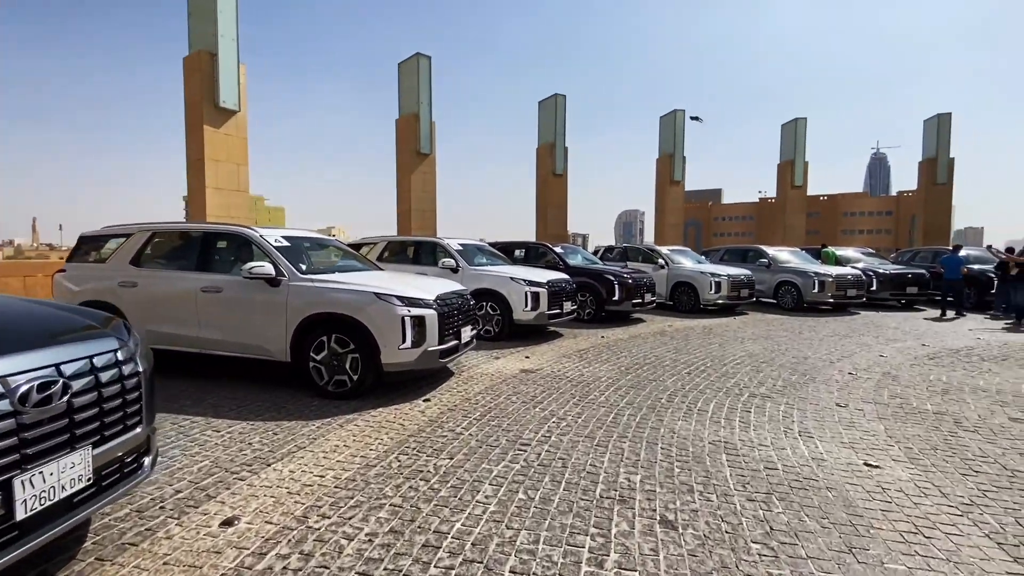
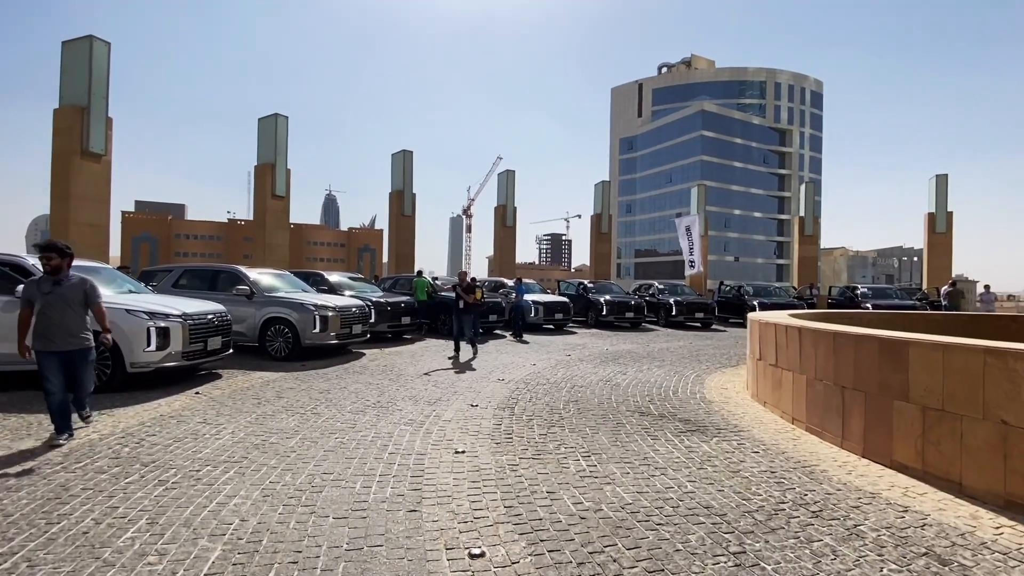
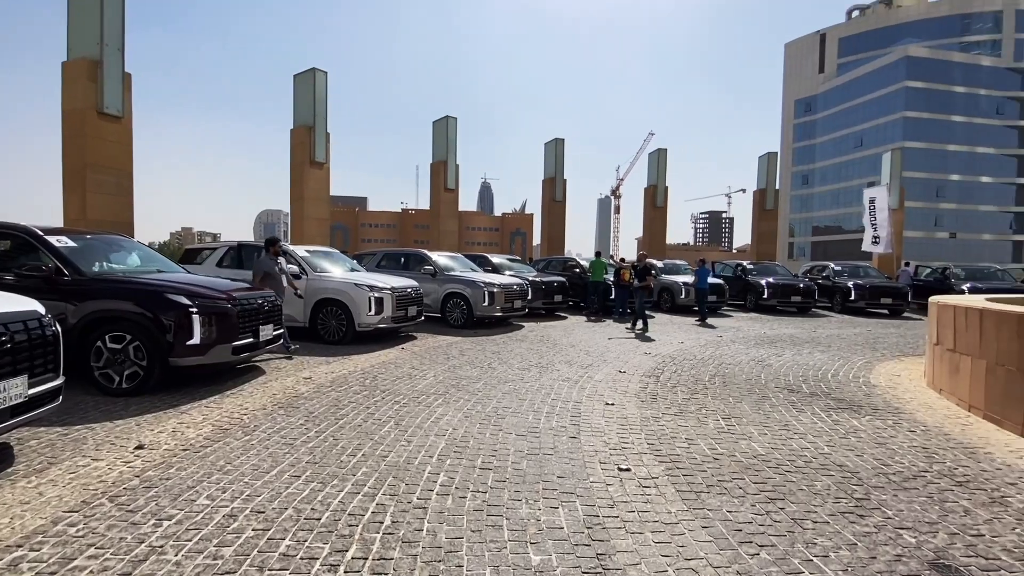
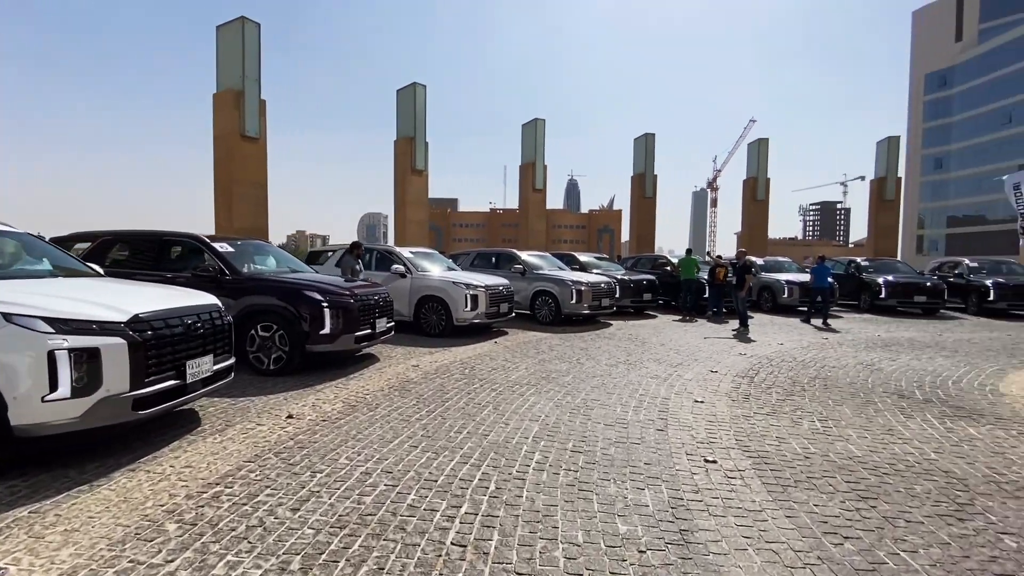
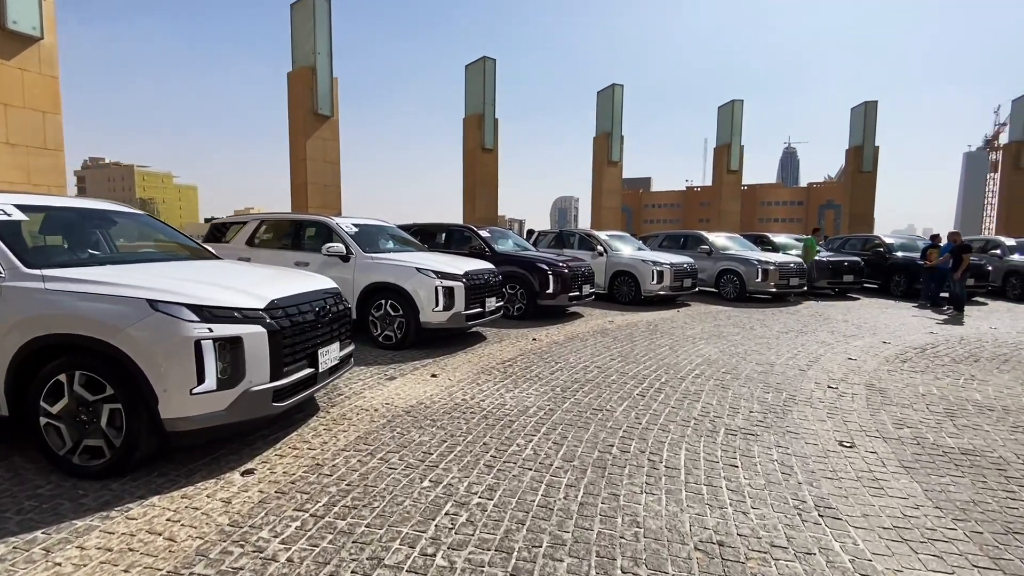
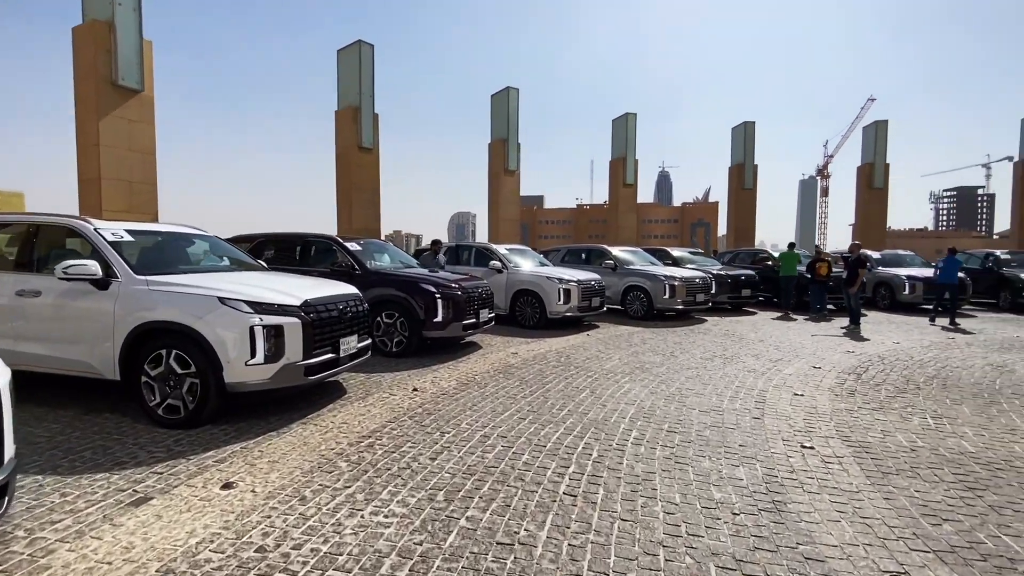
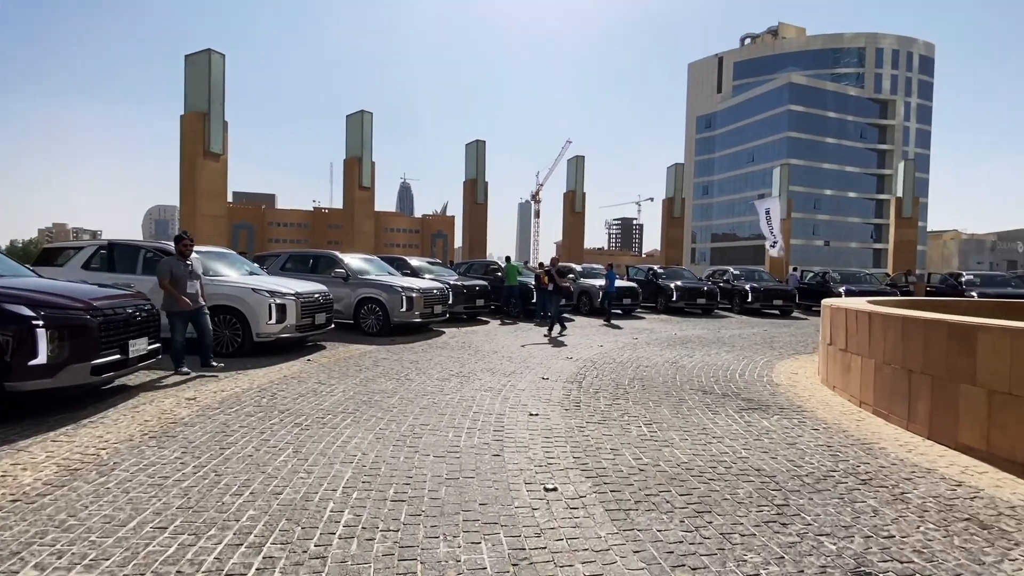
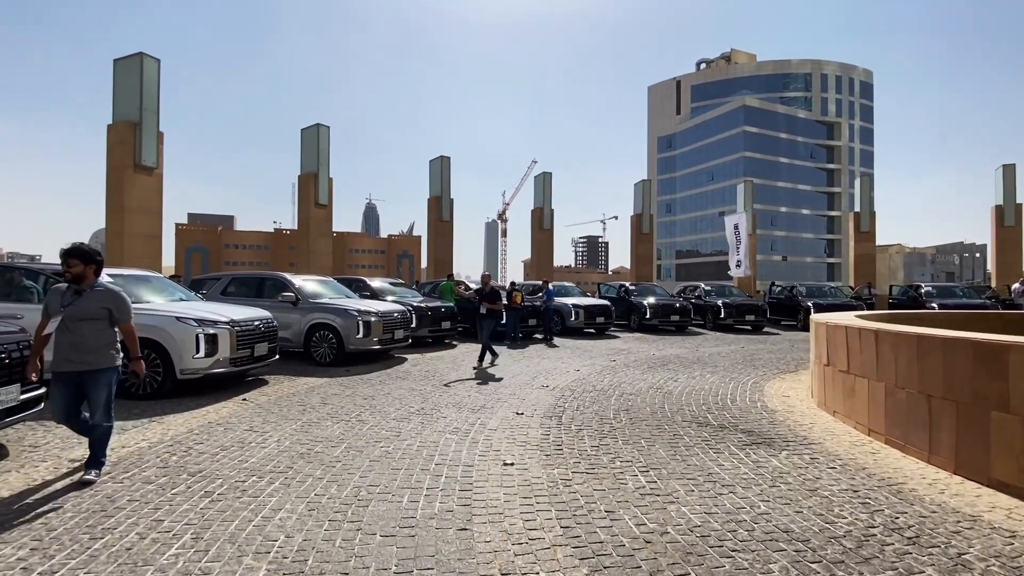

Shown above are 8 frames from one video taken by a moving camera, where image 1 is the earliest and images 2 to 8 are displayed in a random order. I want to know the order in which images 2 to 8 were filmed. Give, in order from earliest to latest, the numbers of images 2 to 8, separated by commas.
5, 6, 4, 3, 7, 2, 8
